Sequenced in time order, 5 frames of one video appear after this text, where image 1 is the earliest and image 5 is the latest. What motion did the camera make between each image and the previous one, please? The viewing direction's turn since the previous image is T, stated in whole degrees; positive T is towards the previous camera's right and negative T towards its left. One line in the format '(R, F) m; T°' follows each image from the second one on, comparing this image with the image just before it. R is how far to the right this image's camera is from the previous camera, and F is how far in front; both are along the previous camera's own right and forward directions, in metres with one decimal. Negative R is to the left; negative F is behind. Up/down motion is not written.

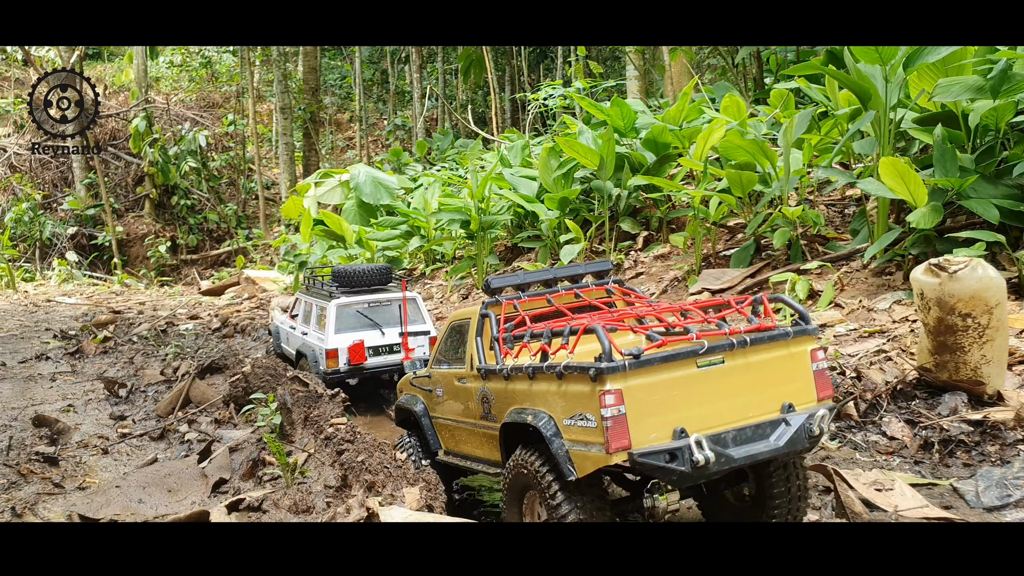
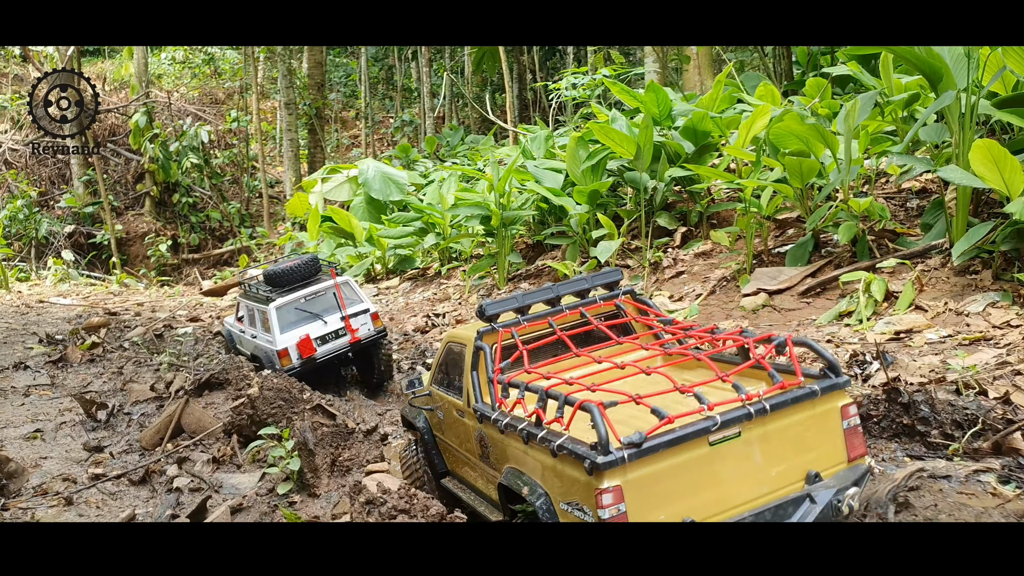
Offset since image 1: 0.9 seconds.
(-0.3, +0.8) m; 0°
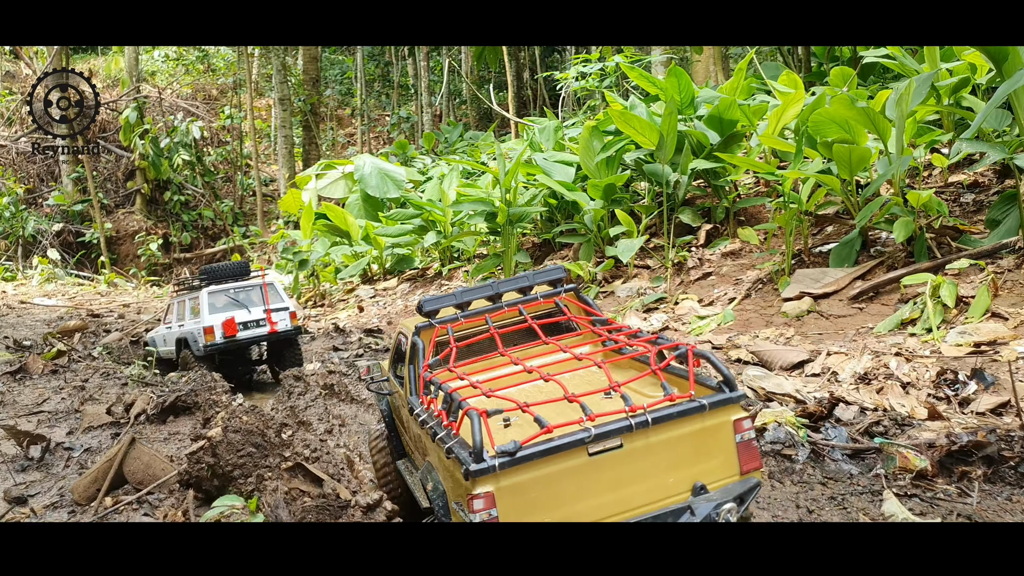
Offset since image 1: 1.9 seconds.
(-0.1, +0.7) m; 0°
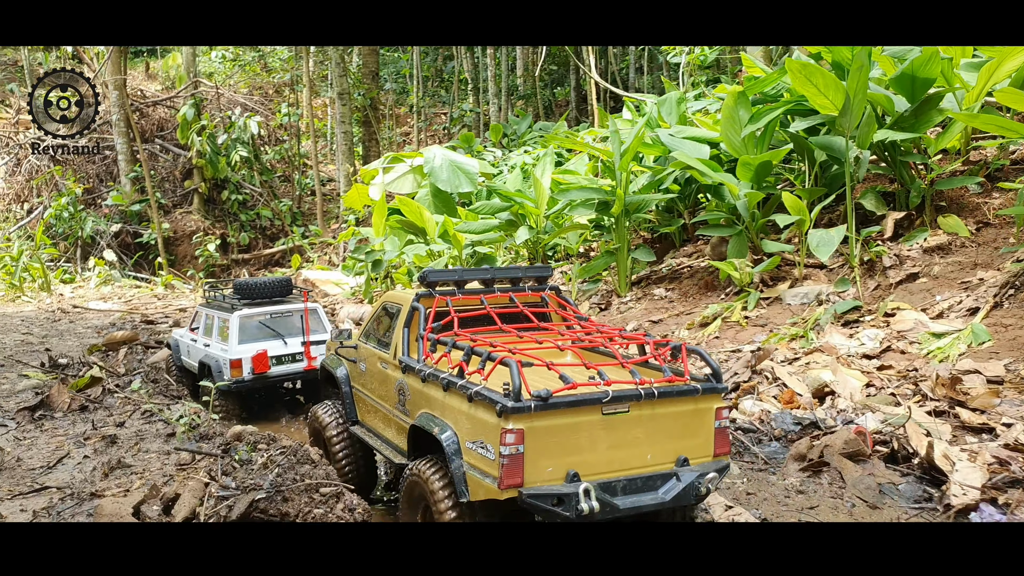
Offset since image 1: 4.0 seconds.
(-0.7, +1.6) m; -4°
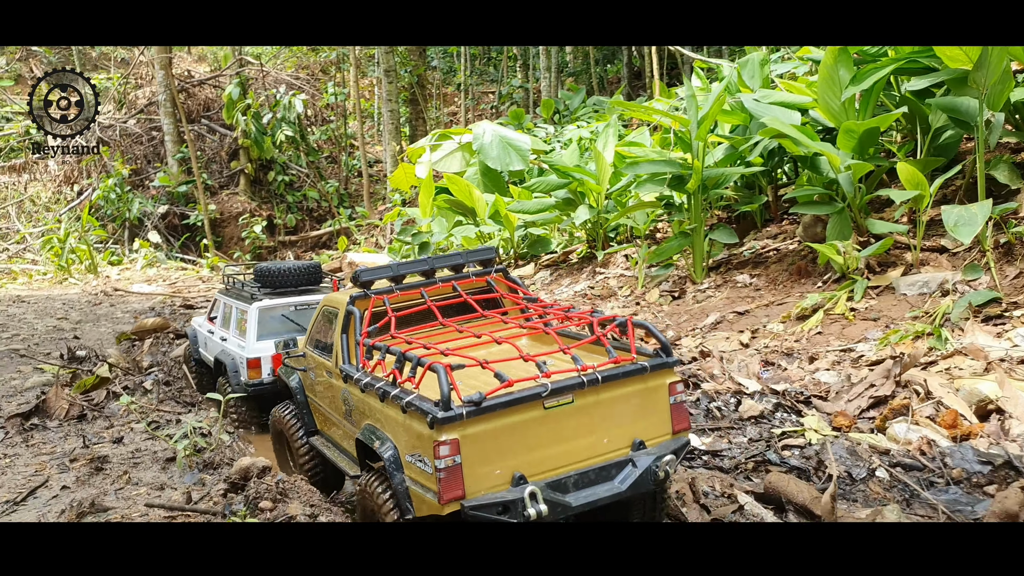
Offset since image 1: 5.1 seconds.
(-0.1, +0.8) m; -3°
